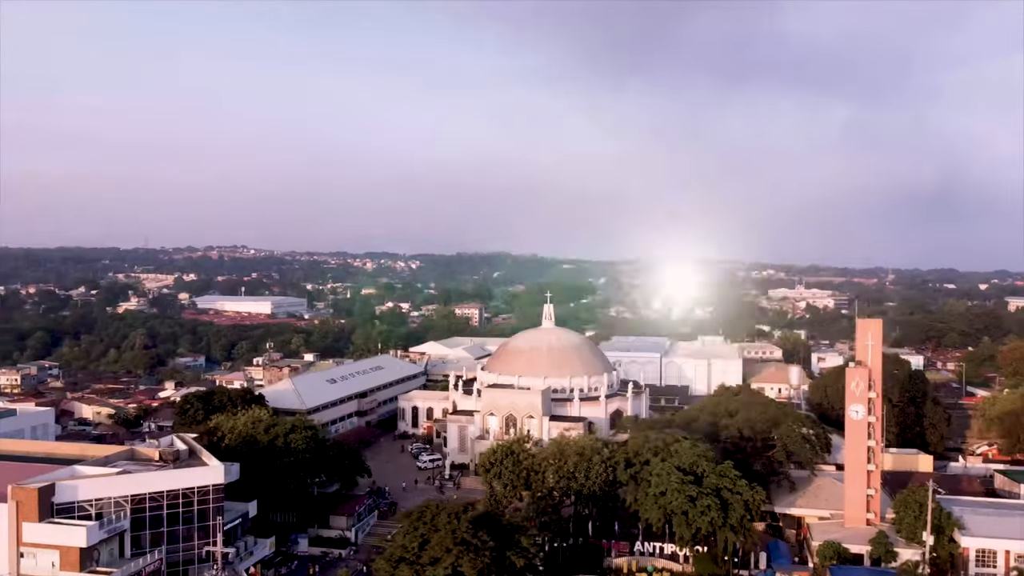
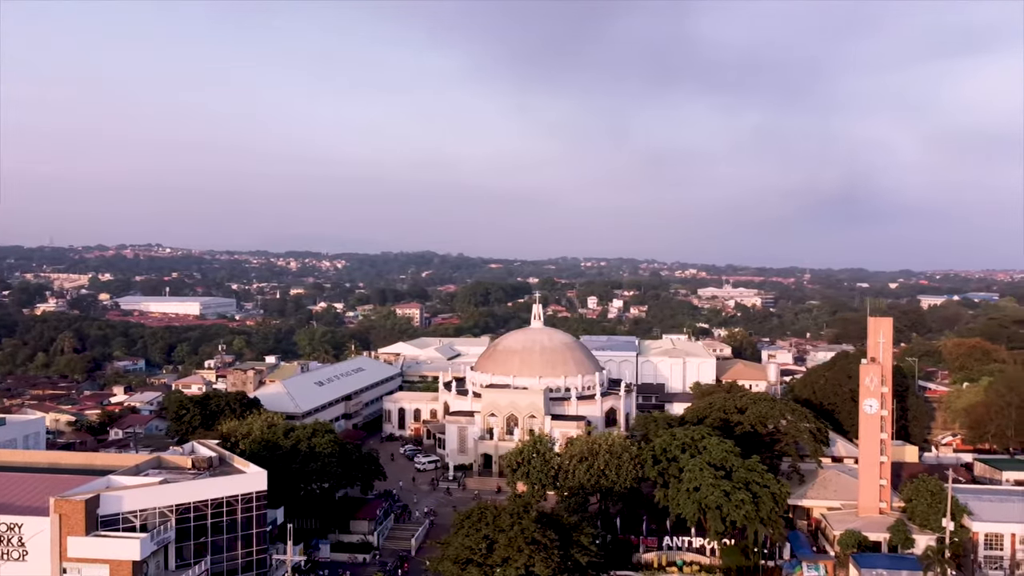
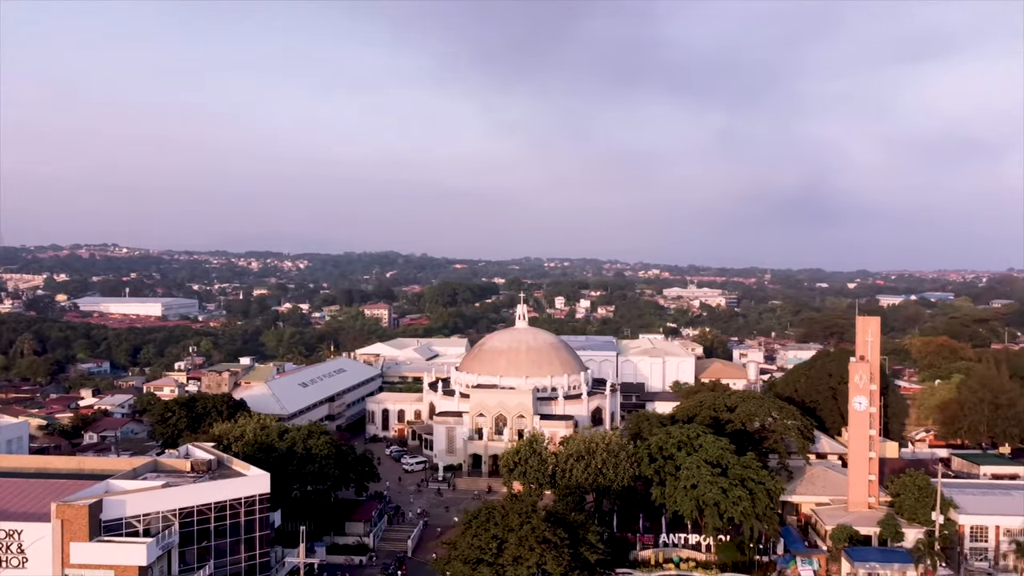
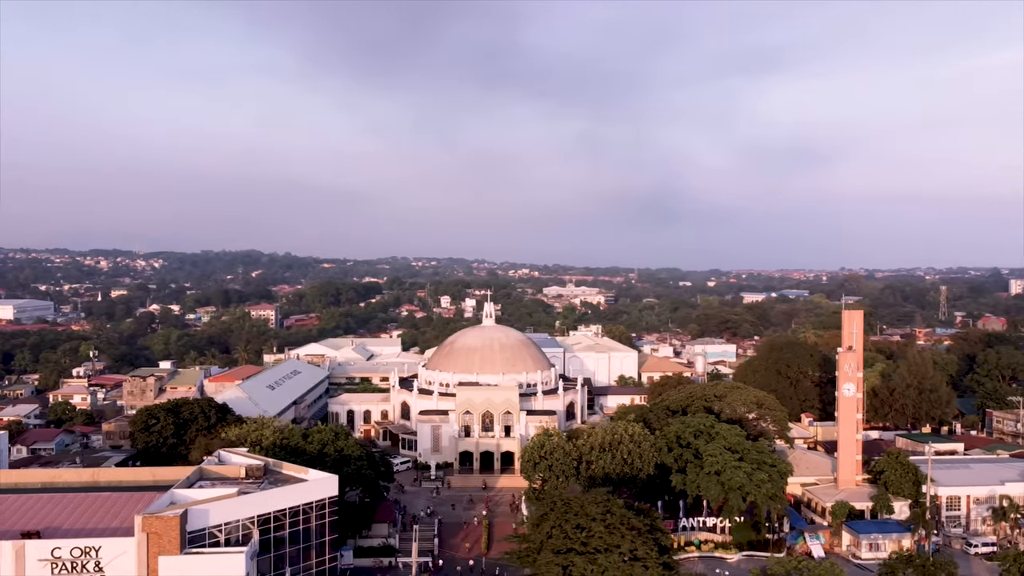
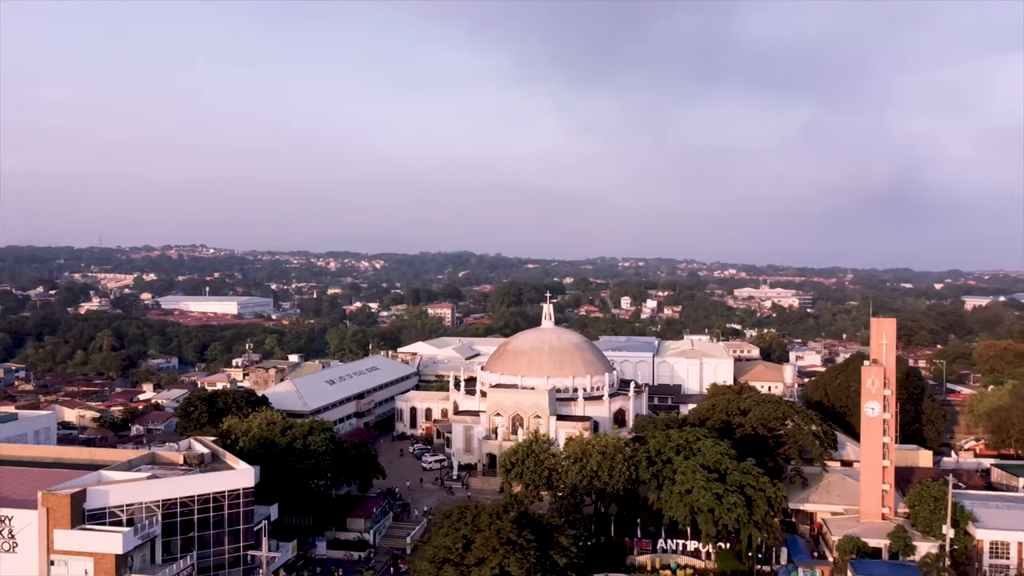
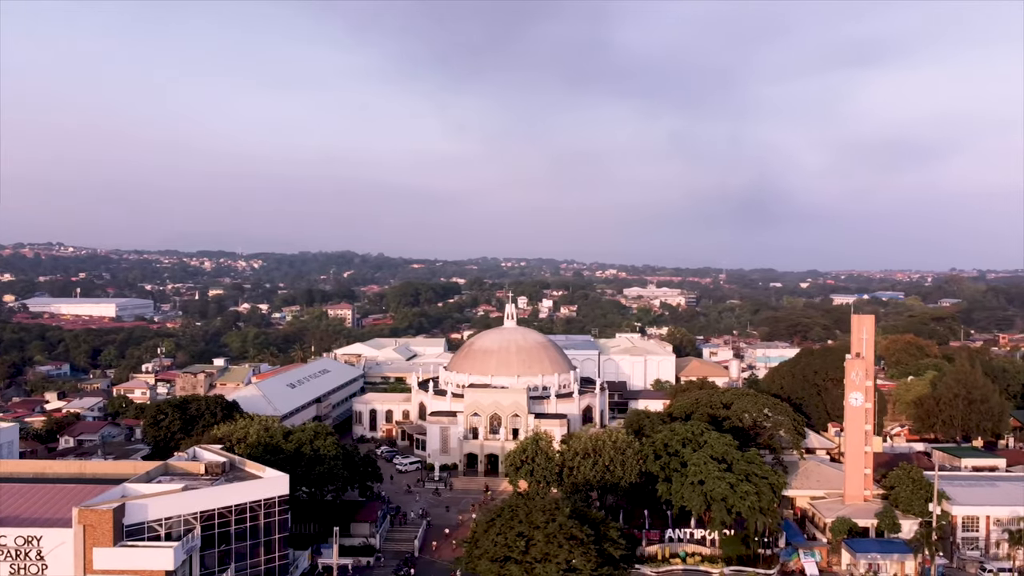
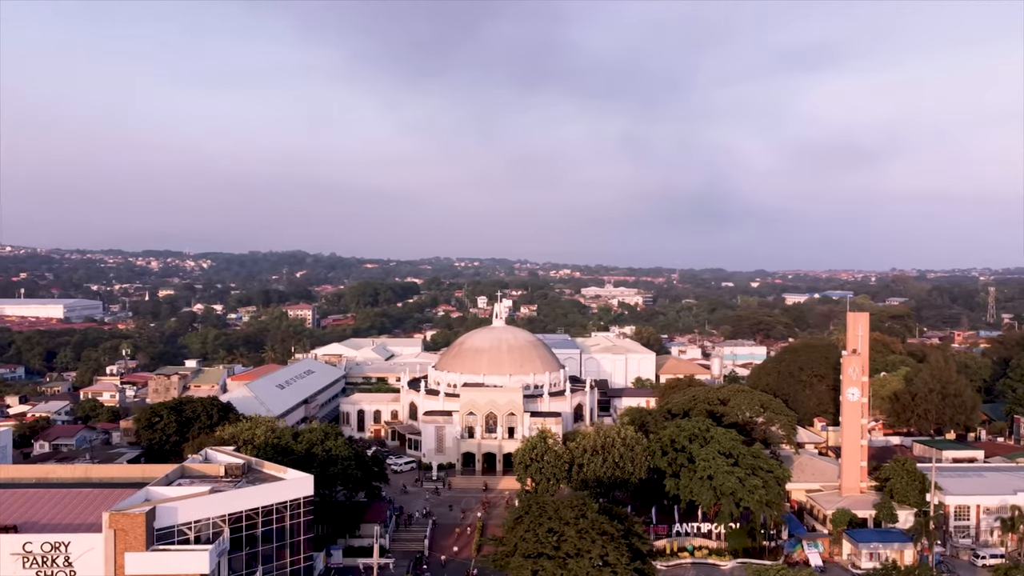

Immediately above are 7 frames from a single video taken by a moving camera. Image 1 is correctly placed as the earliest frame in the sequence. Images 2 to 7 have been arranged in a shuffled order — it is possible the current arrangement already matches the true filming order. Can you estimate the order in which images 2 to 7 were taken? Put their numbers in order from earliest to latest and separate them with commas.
5, 2, 3, 6, 7, 4
